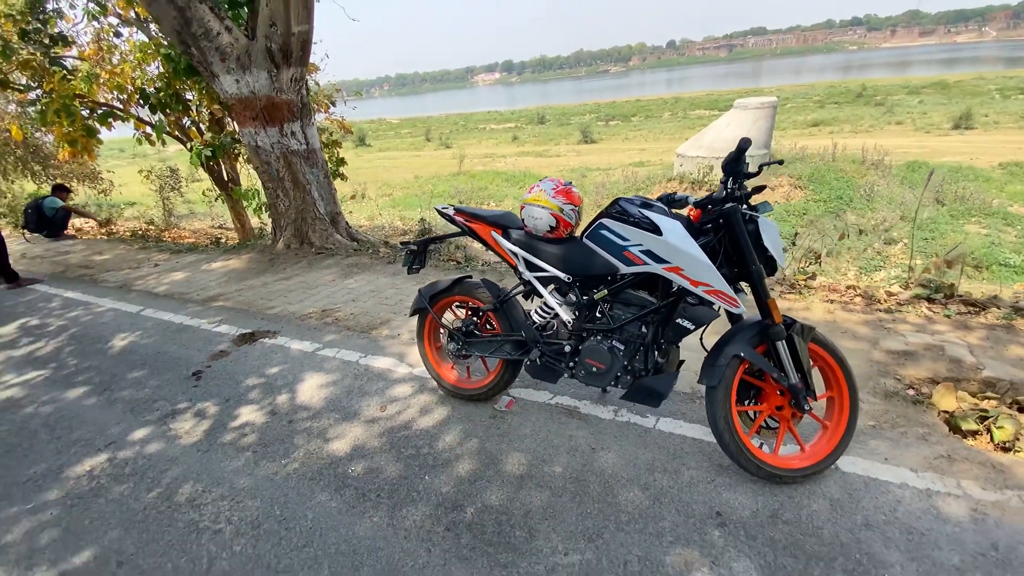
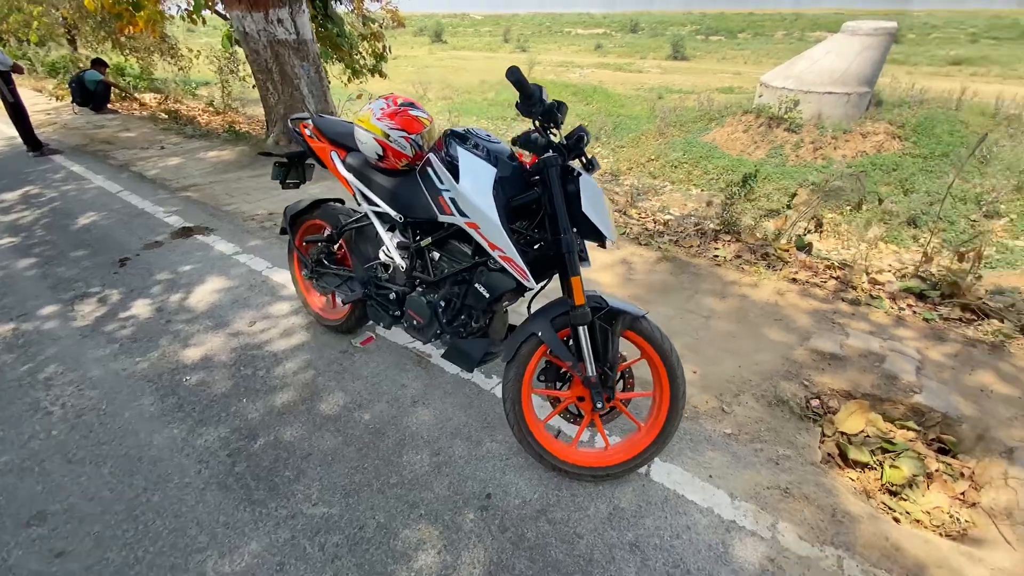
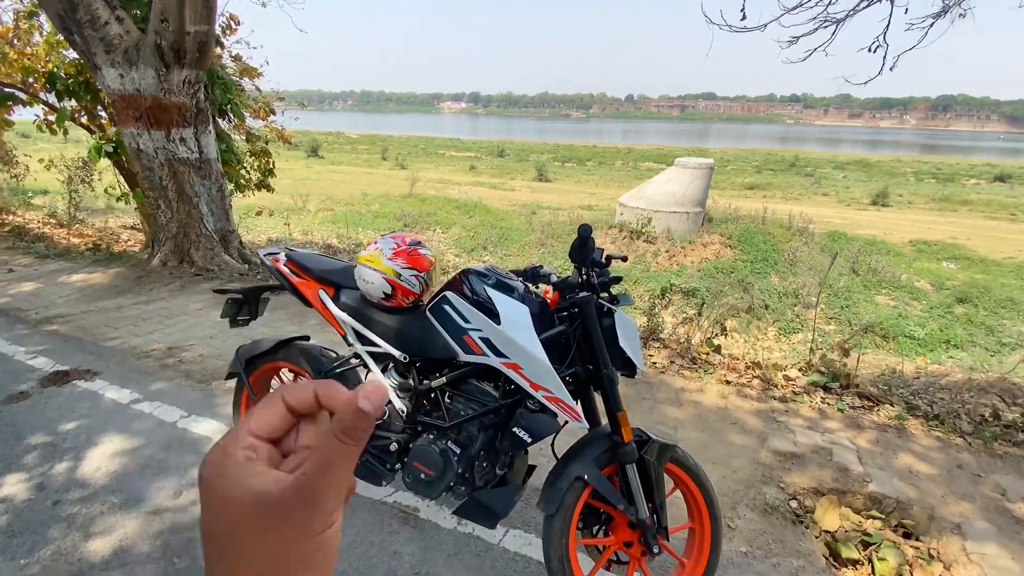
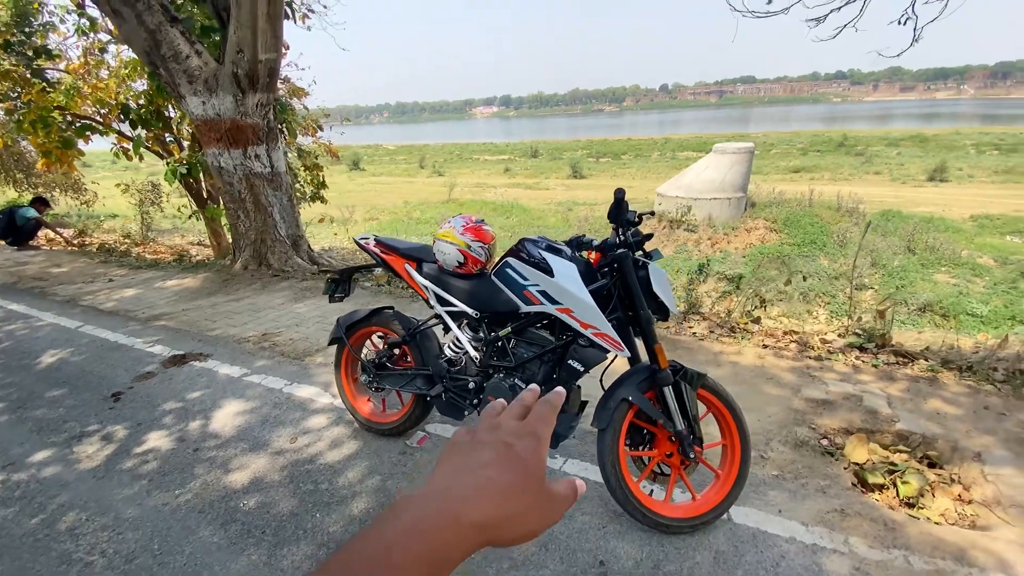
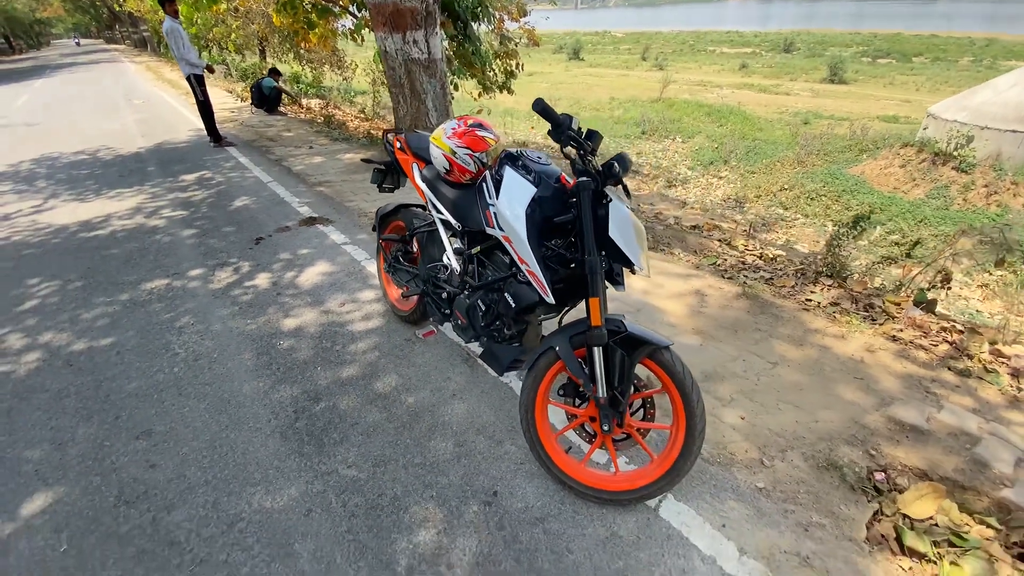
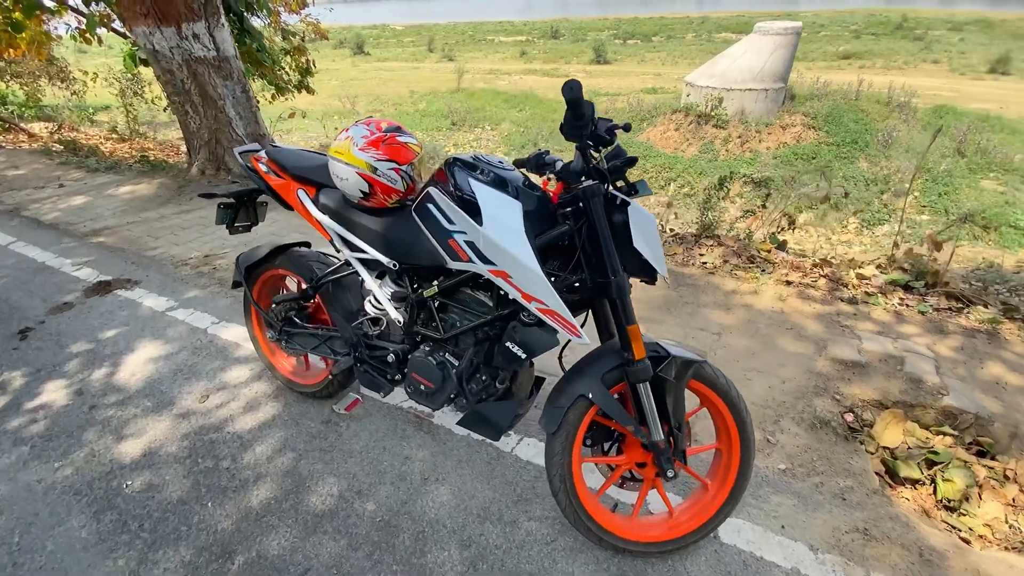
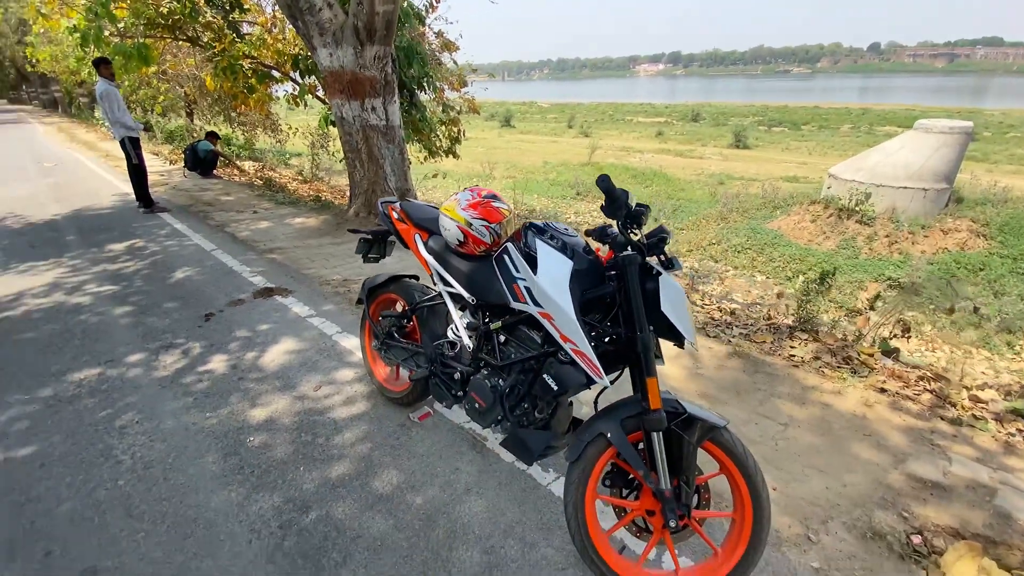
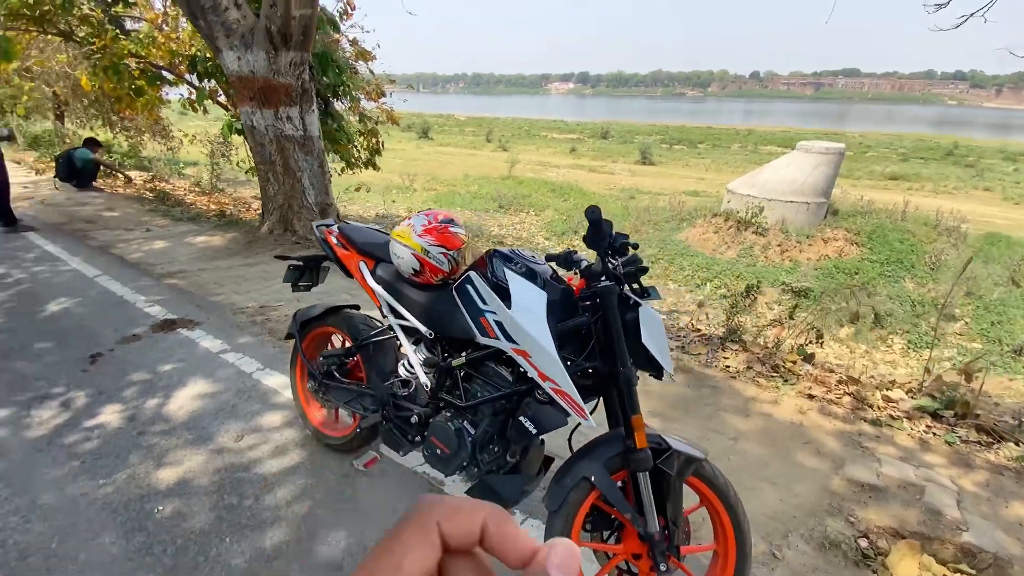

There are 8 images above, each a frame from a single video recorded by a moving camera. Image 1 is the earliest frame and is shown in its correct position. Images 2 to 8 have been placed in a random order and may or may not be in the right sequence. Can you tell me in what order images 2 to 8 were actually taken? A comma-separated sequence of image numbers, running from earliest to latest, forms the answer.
4, 3, 8, 7, 5, 2, 6
